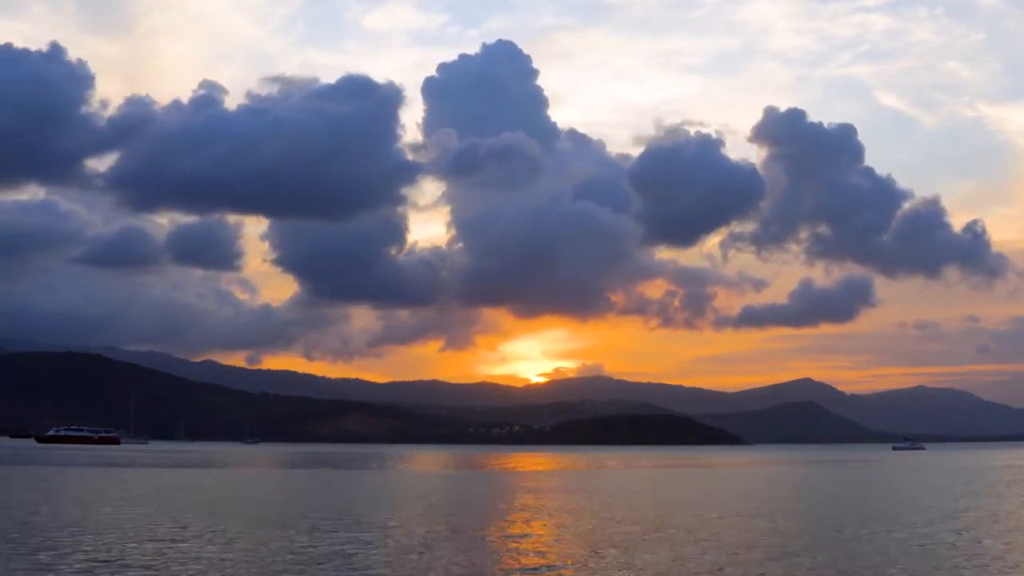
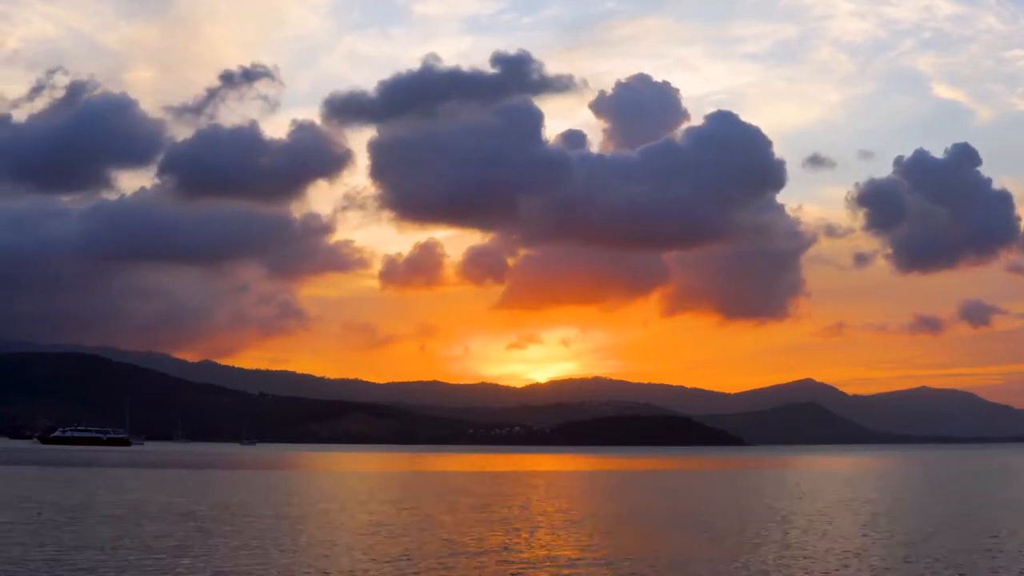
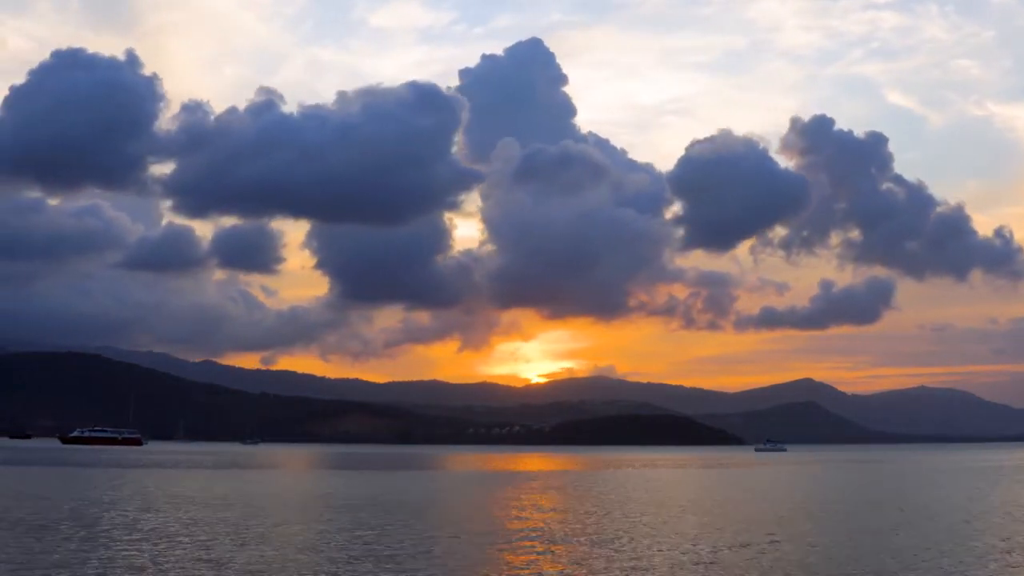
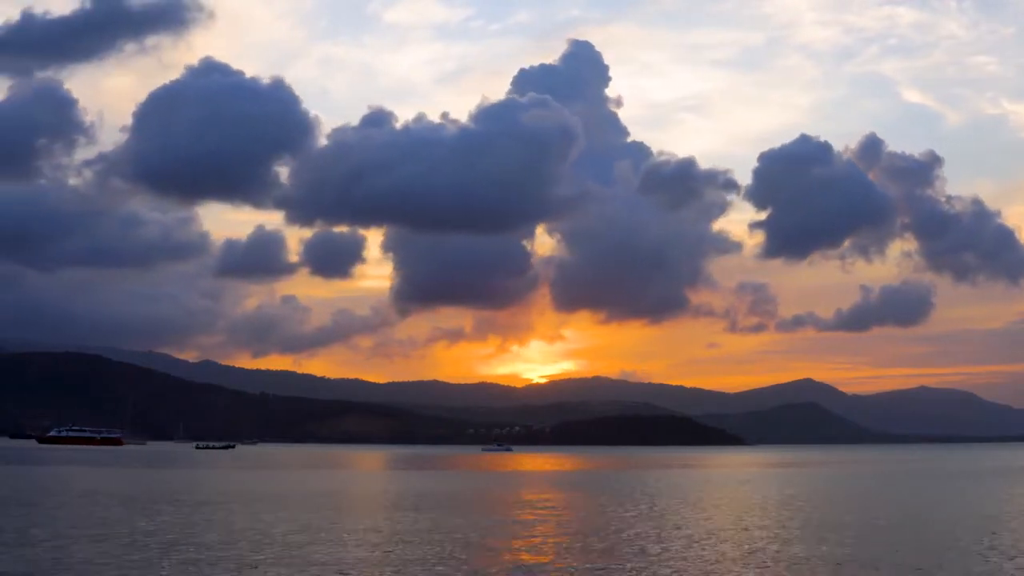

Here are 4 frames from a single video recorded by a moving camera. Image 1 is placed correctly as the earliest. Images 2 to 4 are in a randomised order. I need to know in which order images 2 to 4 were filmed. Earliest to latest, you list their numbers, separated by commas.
3, 4, 2
